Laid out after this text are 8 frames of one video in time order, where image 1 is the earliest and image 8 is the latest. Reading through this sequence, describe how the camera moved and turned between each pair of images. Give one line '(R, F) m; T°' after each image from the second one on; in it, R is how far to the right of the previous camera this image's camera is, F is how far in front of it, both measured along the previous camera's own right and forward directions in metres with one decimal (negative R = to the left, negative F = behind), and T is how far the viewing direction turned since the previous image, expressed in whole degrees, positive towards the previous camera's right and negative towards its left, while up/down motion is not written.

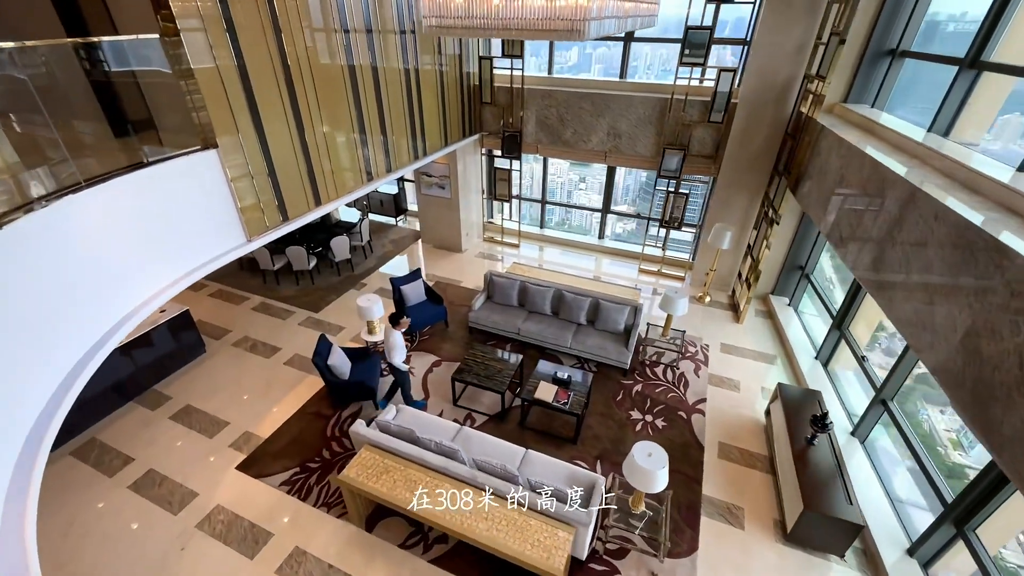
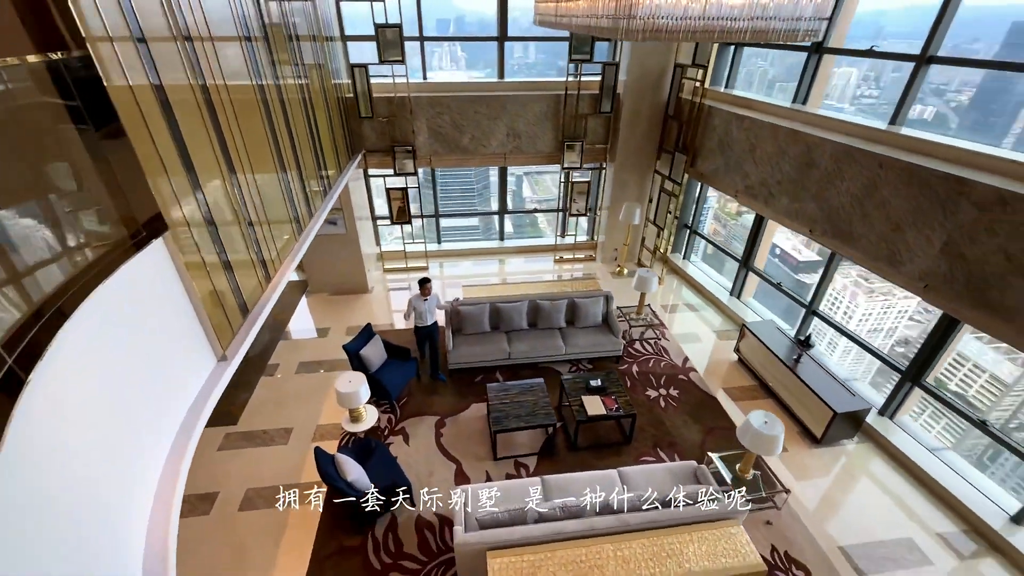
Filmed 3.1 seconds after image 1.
(-2.1, +0.9) m; +25°
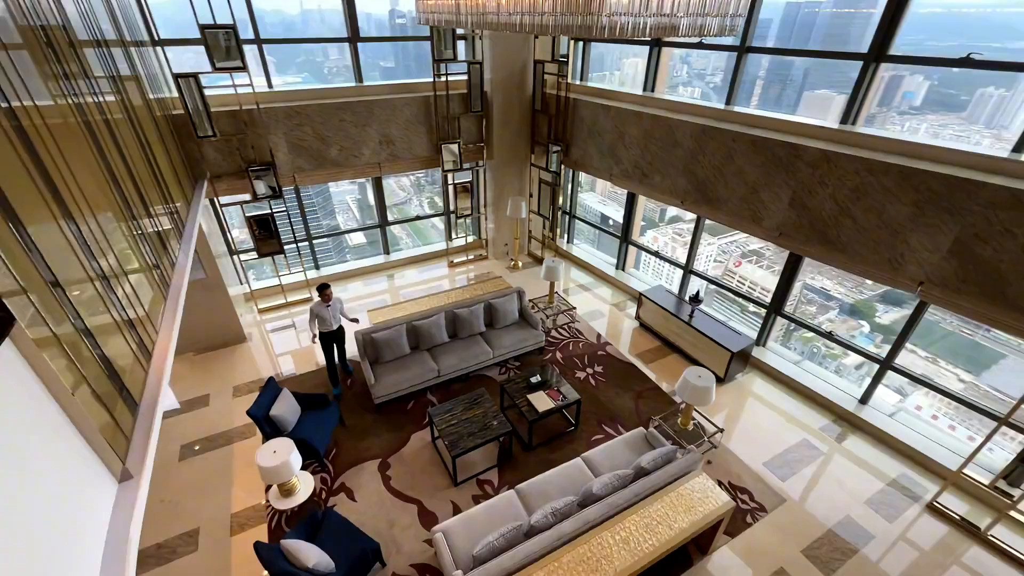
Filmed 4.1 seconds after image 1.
(-0.6, +0.3) m; +17°
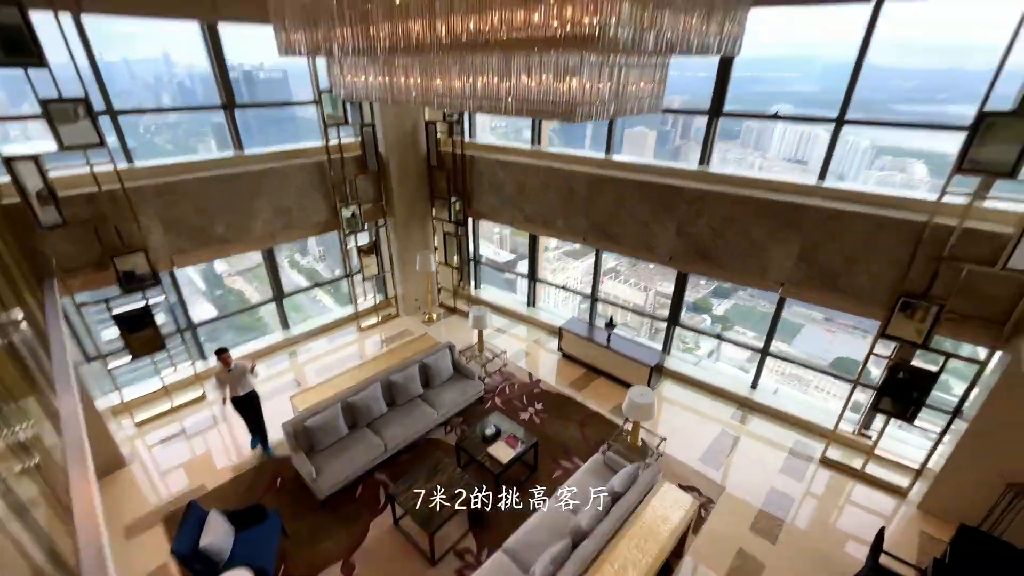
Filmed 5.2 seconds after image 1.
(-0.7, 0.0) m; +16°
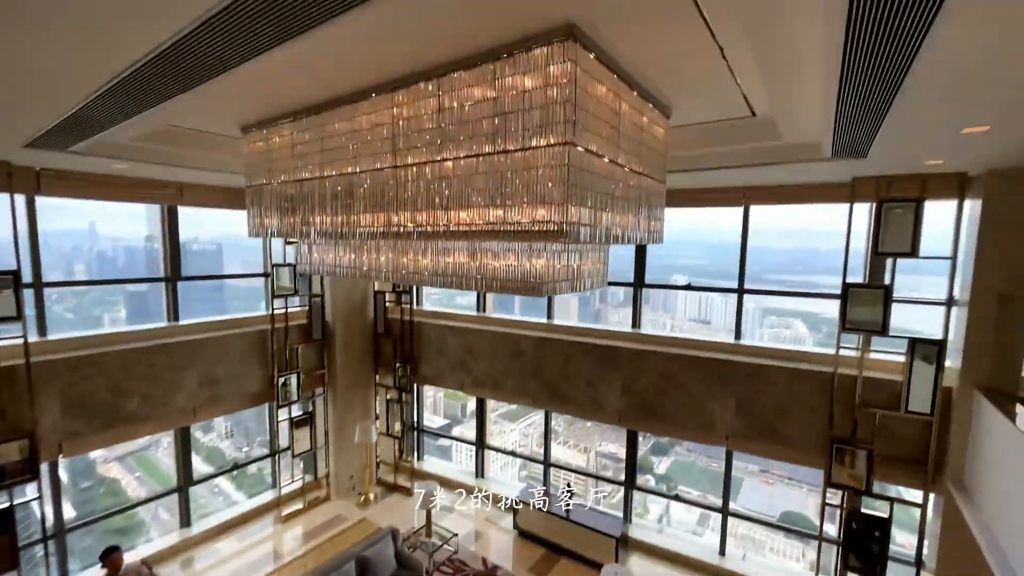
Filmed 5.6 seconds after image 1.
(-0.2, -0.1) m; +9°
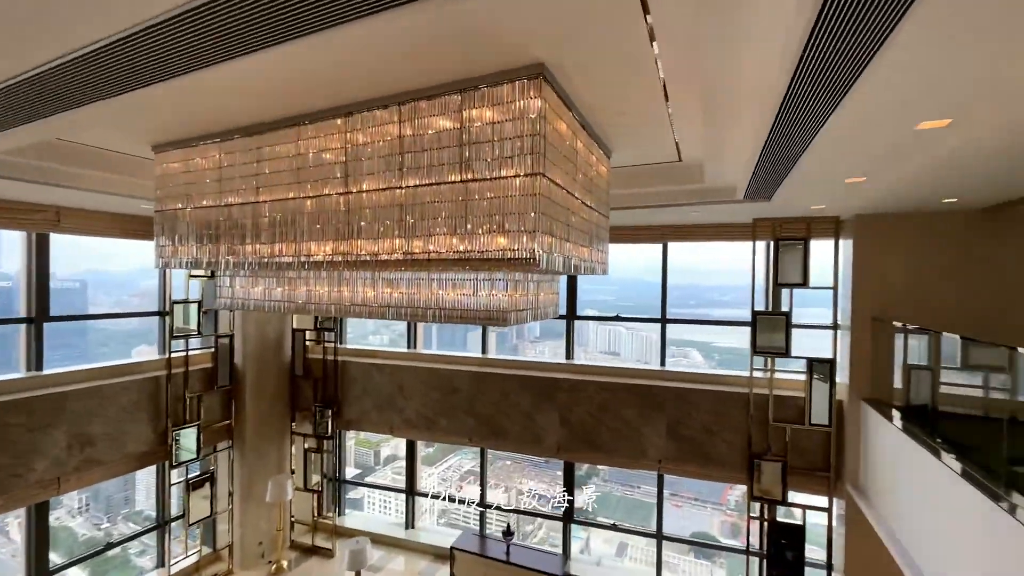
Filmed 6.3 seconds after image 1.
(-0.3, +0.1) m; +11°
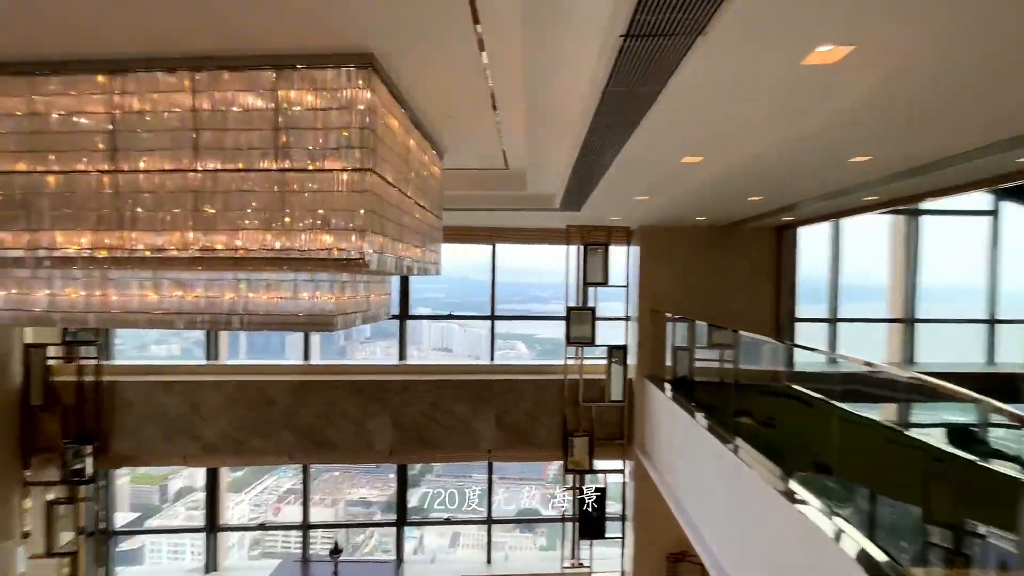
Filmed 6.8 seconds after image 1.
(0.0, 0.0) m; +22°
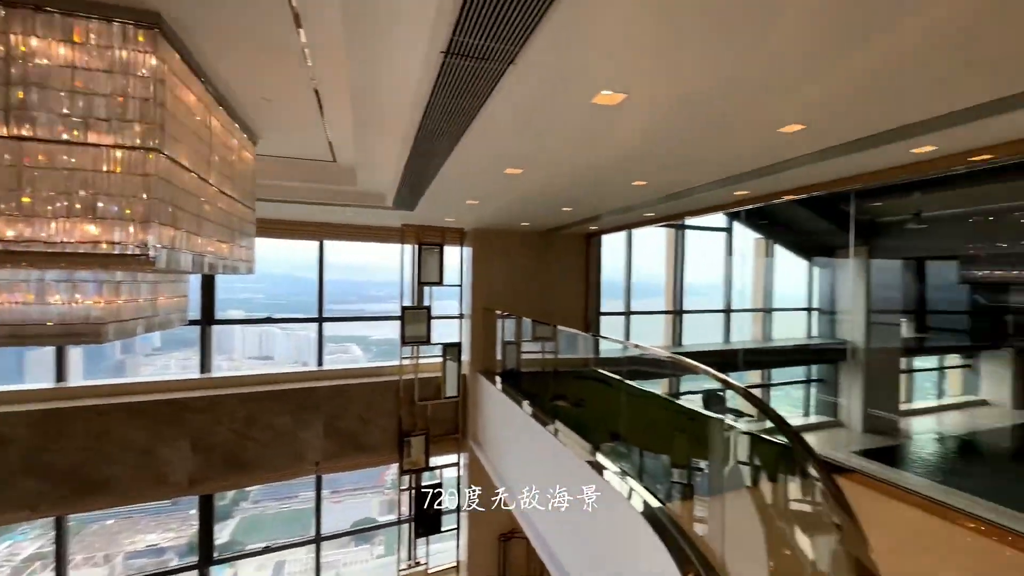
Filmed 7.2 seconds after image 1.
(0.0, -0.1) m; +21°
